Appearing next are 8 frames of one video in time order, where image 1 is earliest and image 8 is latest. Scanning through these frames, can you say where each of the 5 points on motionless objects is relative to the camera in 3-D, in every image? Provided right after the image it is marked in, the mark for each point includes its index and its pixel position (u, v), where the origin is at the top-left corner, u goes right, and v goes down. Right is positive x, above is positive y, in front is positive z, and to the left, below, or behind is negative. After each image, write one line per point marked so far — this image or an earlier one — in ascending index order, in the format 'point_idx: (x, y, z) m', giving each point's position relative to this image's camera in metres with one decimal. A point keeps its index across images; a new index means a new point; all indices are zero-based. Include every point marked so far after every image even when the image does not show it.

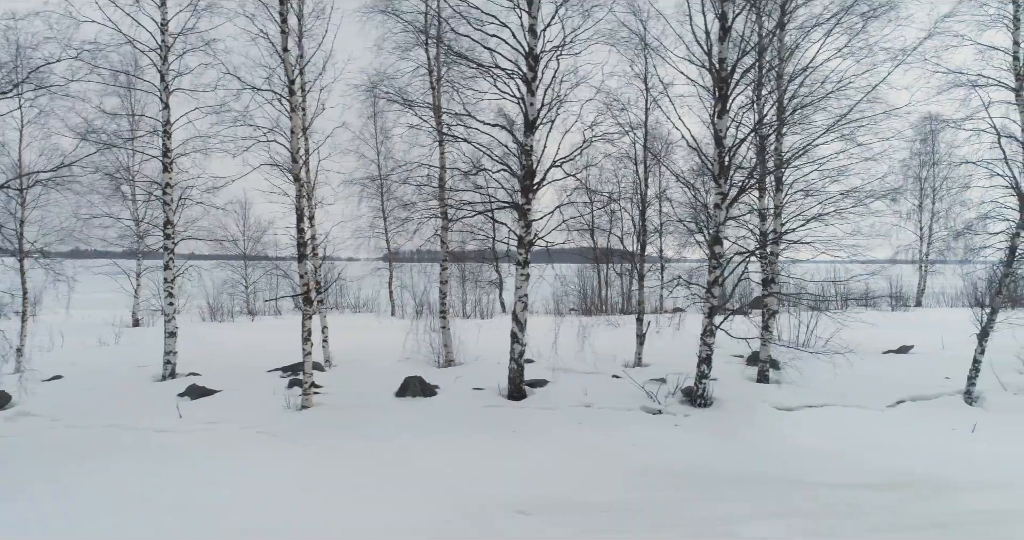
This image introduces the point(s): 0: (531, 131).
0: (+0.2, +1.6, +7.5) m
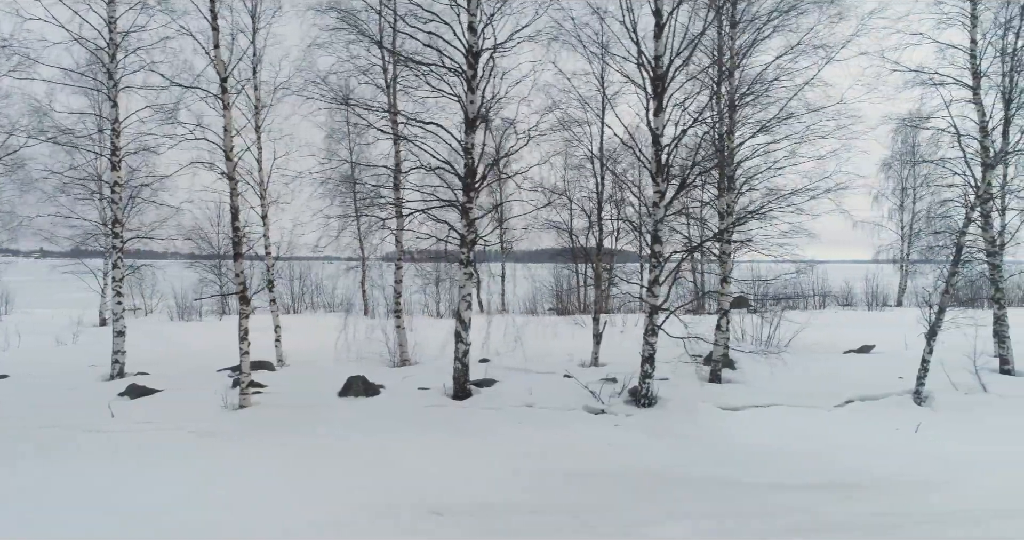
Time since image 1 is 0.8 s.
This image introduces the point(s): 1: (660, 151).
0: (-0.5, +1.6, +7.4) m
1: (+1.6, +1.3, +6.9) m
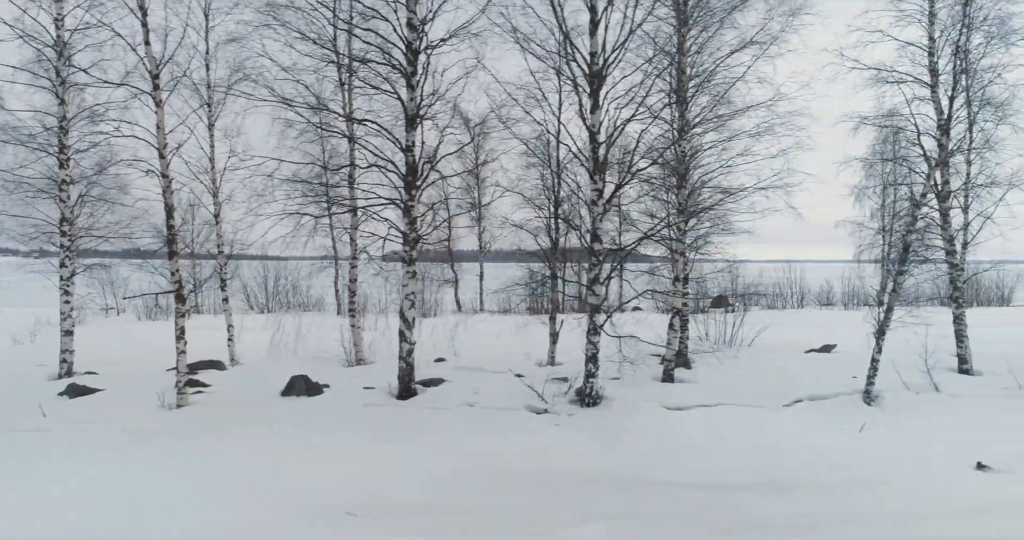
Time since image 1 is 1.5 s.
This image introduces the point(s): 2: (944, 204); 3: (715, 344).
0: (-1.2, +1.7, +7.4) m
1: (+0.9, +1.3, +6.8) m
2: (+6.7, +1.0, +9.9) m
3: (+3.5, -1.3, +11.2) m
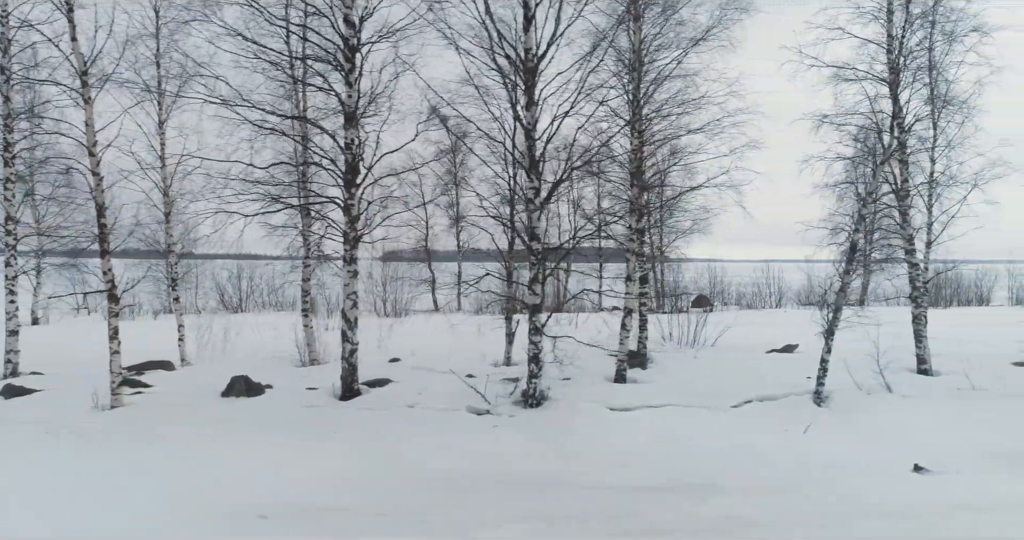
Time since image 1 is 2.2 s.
0: (-1.9, +1.7, +7.3) m
1: (+0.2, +1.3, +6.7) m
2: (+6.1, +1.0, +9.8) m
3: (+2.9, -1.3, +11.1) m
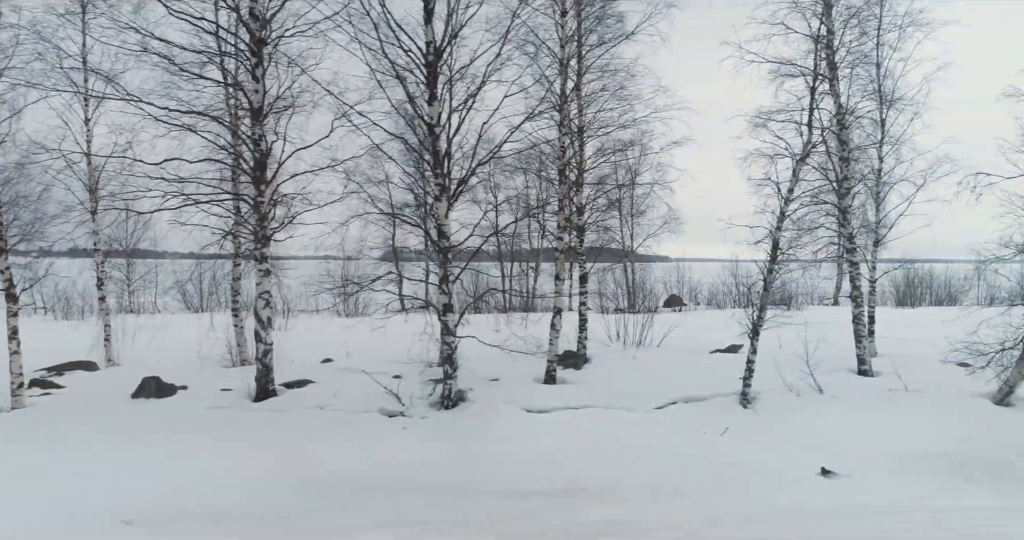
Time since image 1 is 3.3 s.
0: (-2.9, +1.7, +7.1) m
1: (-0.8, +1.3, +6.6) m
2: (+5.1, +1.1, +9.7) m
3: (+1.9, -1.3, +10.9) m
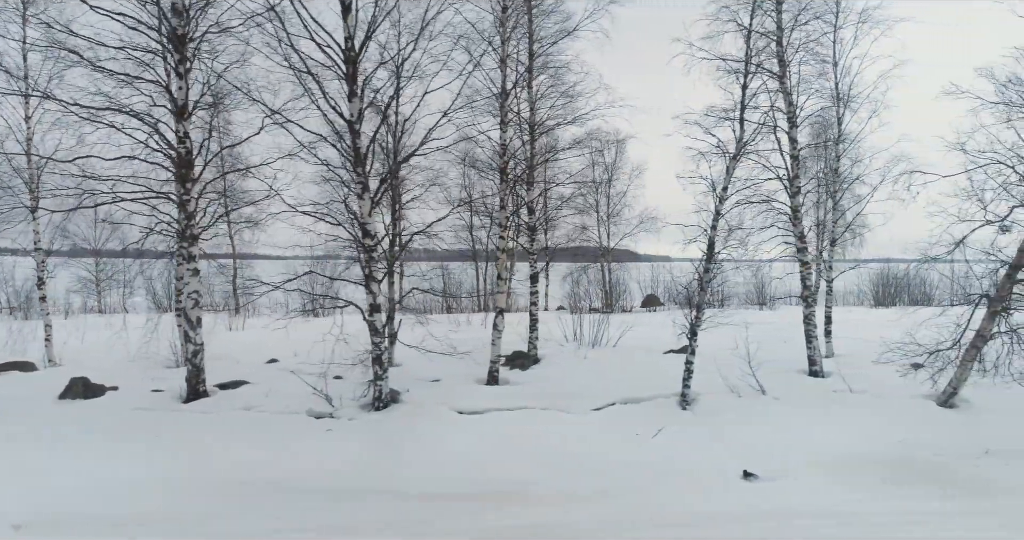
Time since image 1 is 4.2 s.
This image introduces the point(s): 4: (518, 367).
0: (-3.7, +1.7, +7.0) m
1: (-1.6, +1.3, +6.5) m
2: (+4.3, +1.1, +9.6) m
3: (+1.1, -1.3, +10.8) m
4: (+0.2, -1.5, +9.6) m
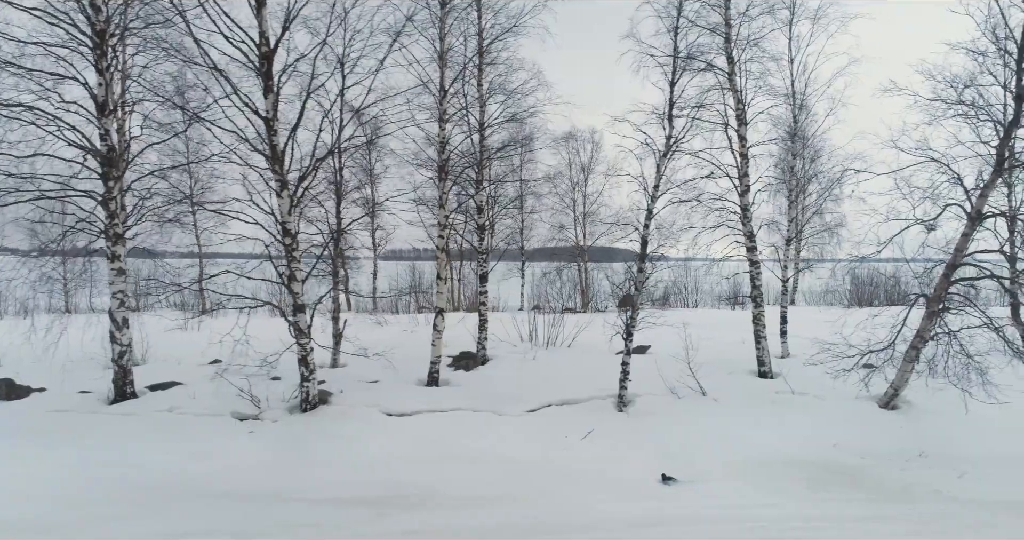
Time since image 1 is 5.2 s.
0: (-4.5, +1.7, +6.9) m
1: (-2.4, +1.3, +6.4) m
2: (+3.5, +1.1, +9.5) m
3: (+0.3, -1.3, +10.7) m
4: (-0.6, -1.5, +9.5) m
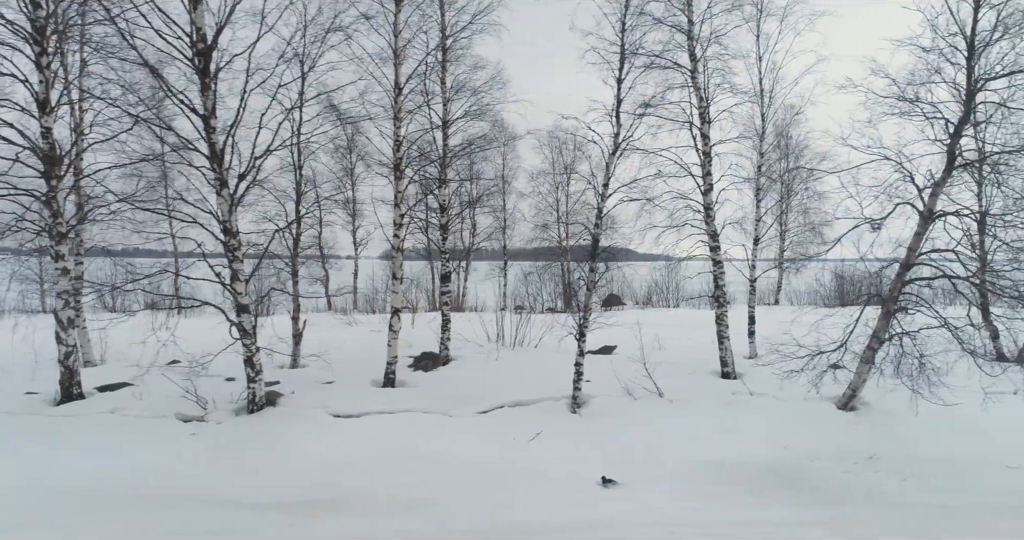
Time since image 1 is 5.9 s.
0: (-5.0, +1.7, +6.8) m
1: (-3.0, +1.3, +6.3) m
2: (+2.9, +1.1, +9.4) m
3: (-0.3, -1.3, +10.6) m
4: (-1.2, -1.5, +9.4) m
